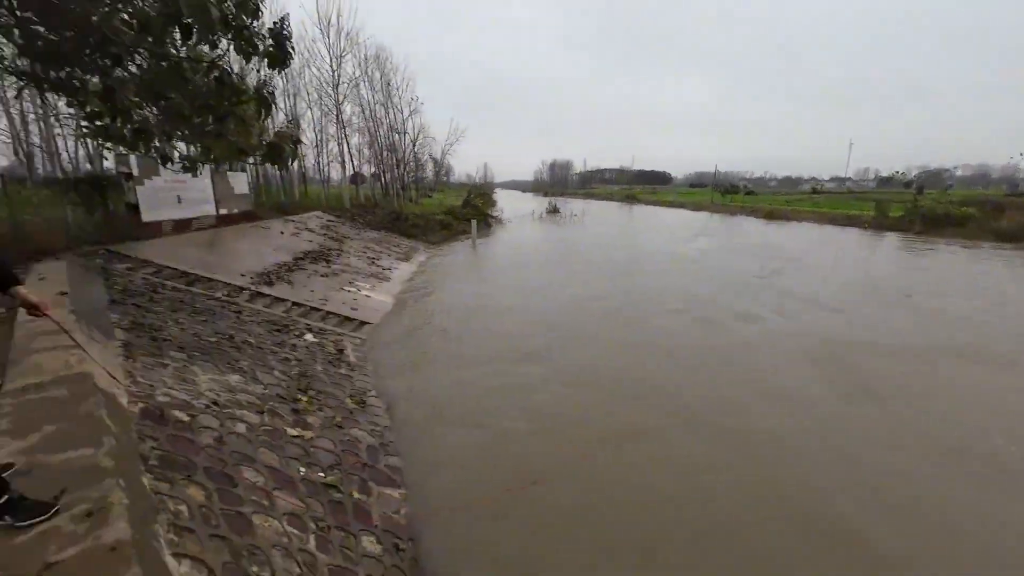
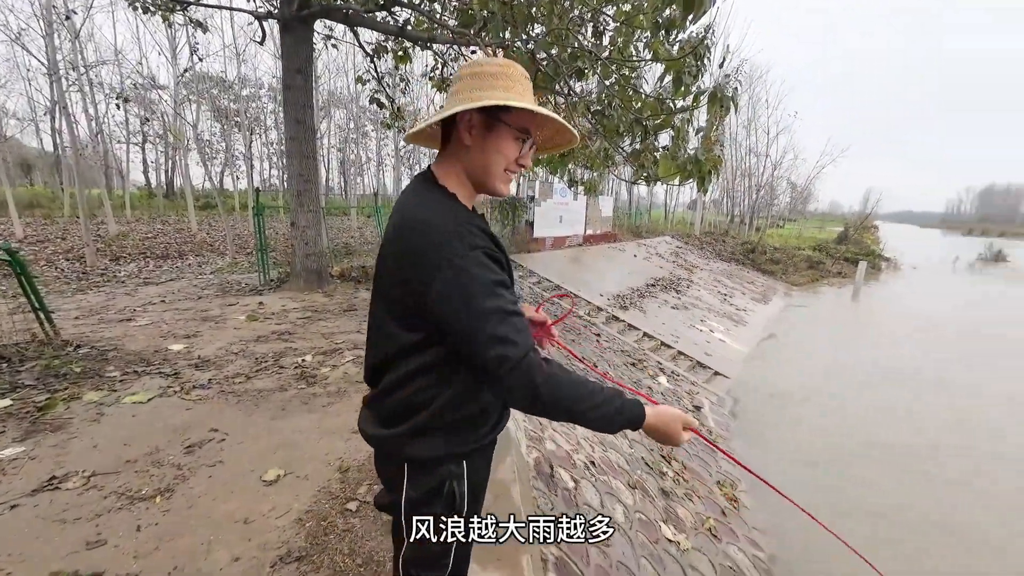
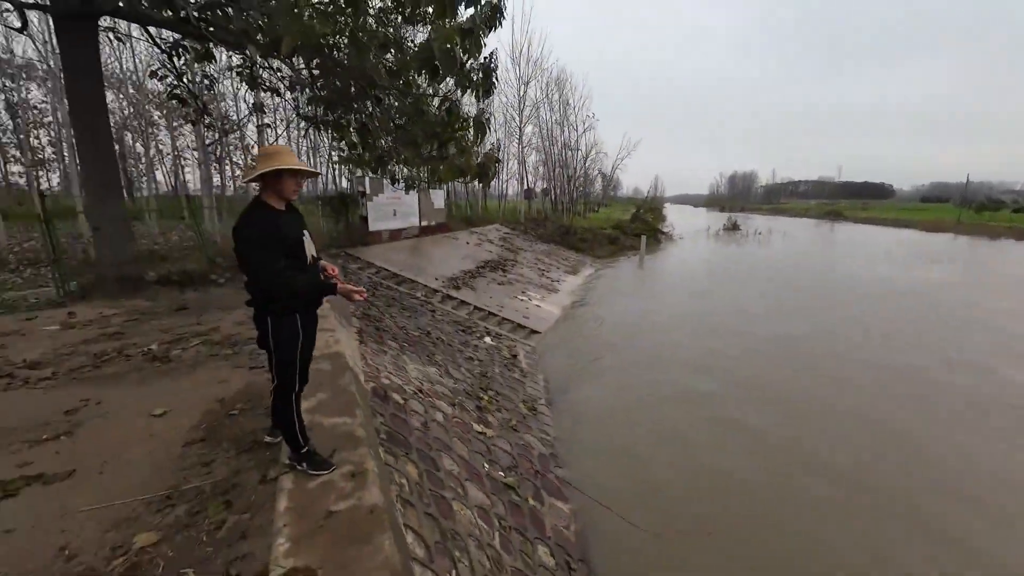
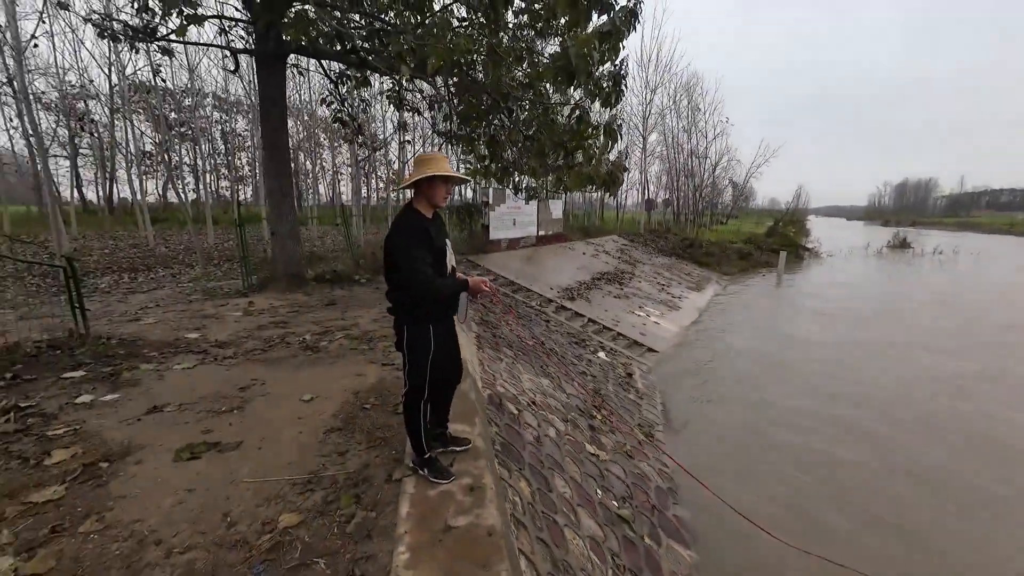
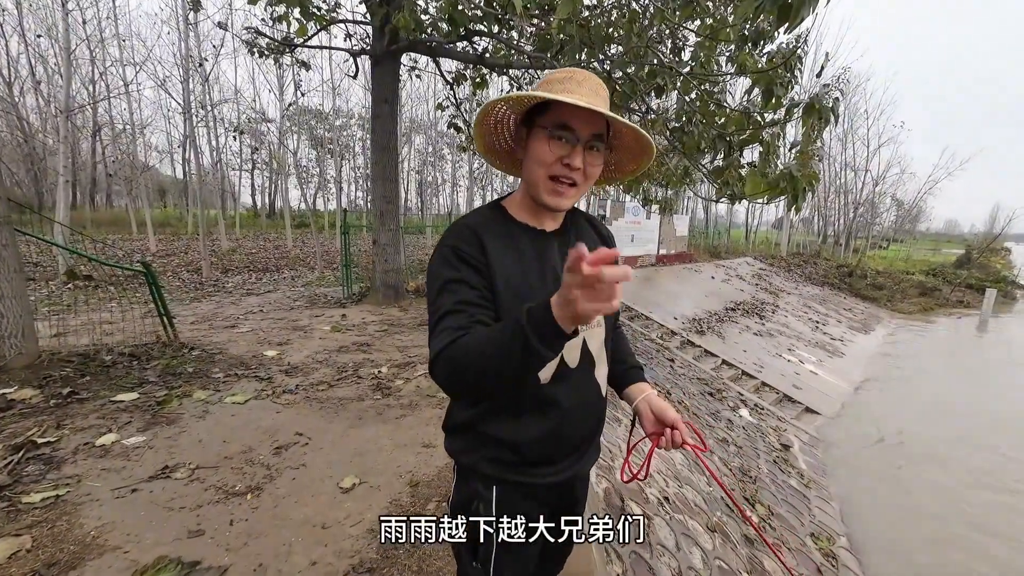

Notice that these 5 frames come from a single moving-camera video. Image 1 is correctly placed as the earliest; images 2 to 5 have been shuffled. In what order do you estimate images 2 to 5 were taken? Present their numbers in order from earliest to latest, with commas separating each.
3, 4, 5, 2
